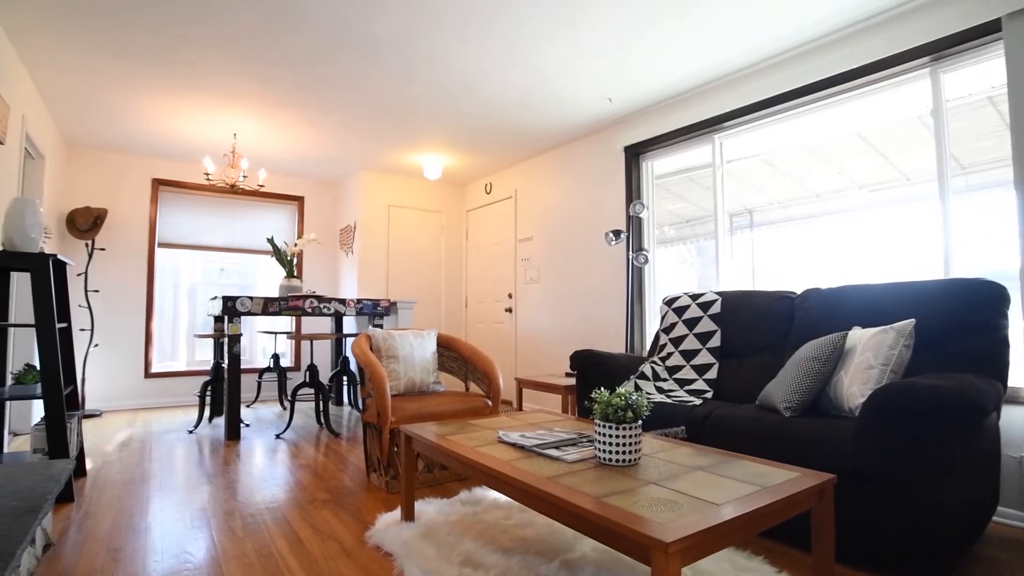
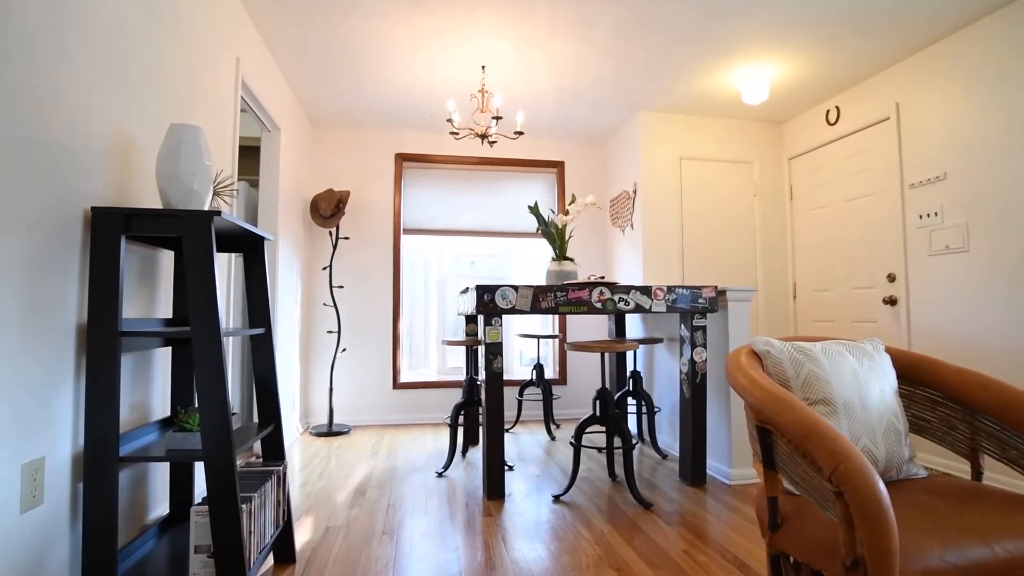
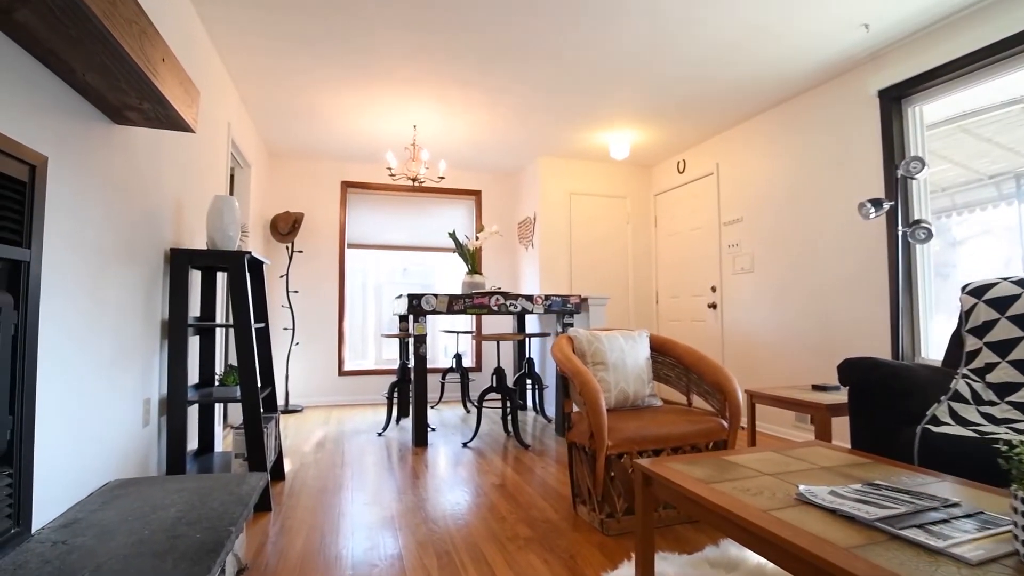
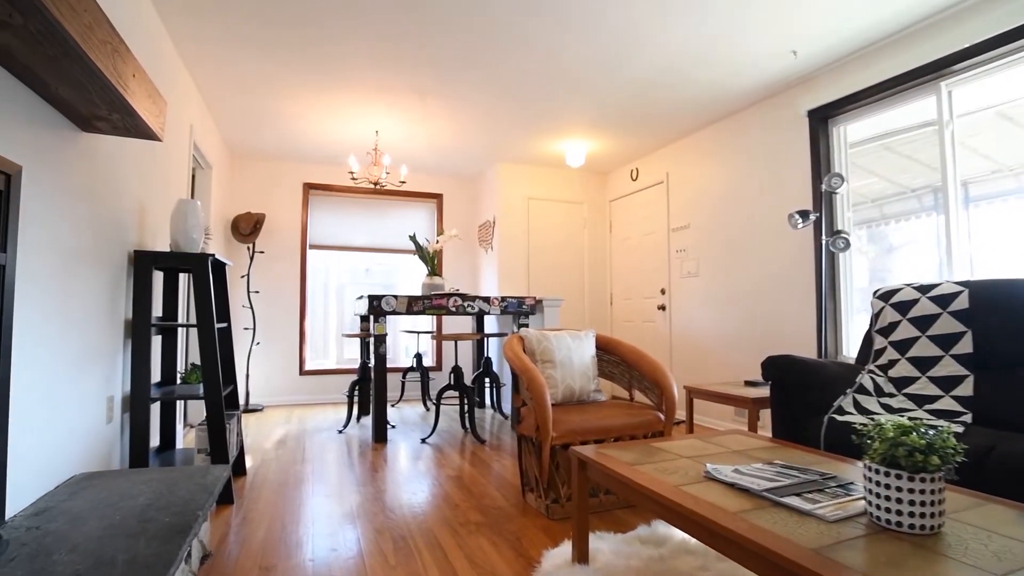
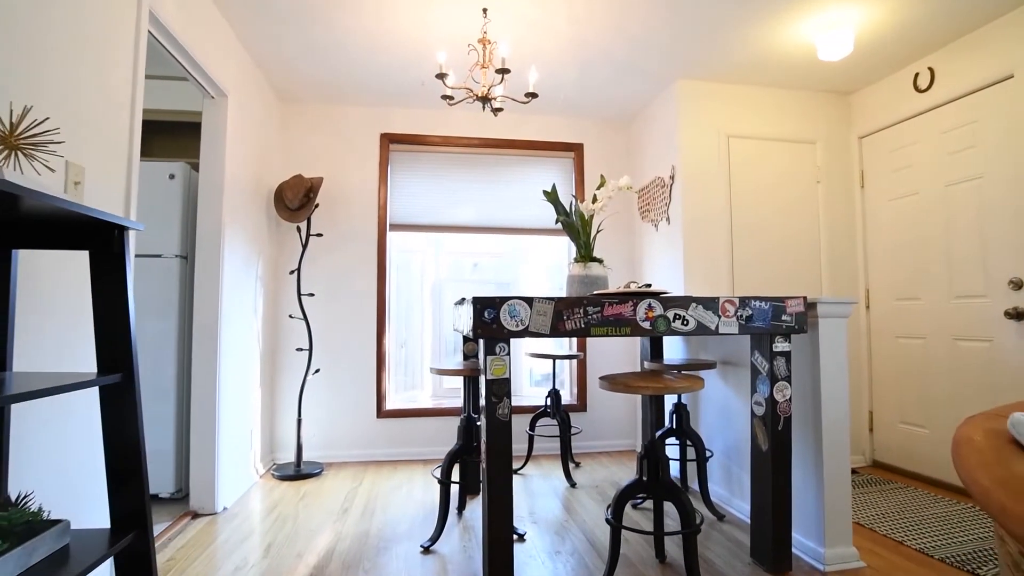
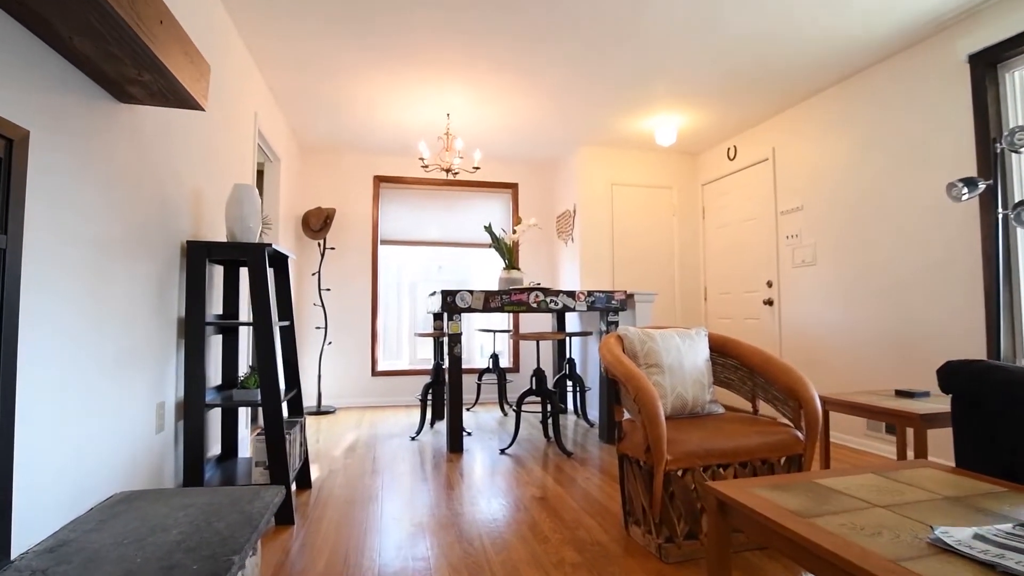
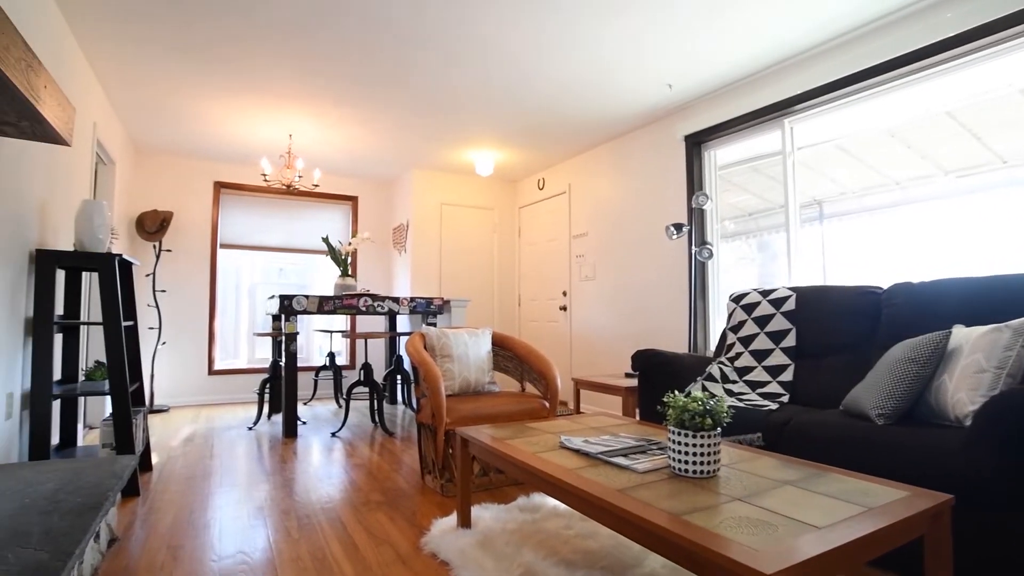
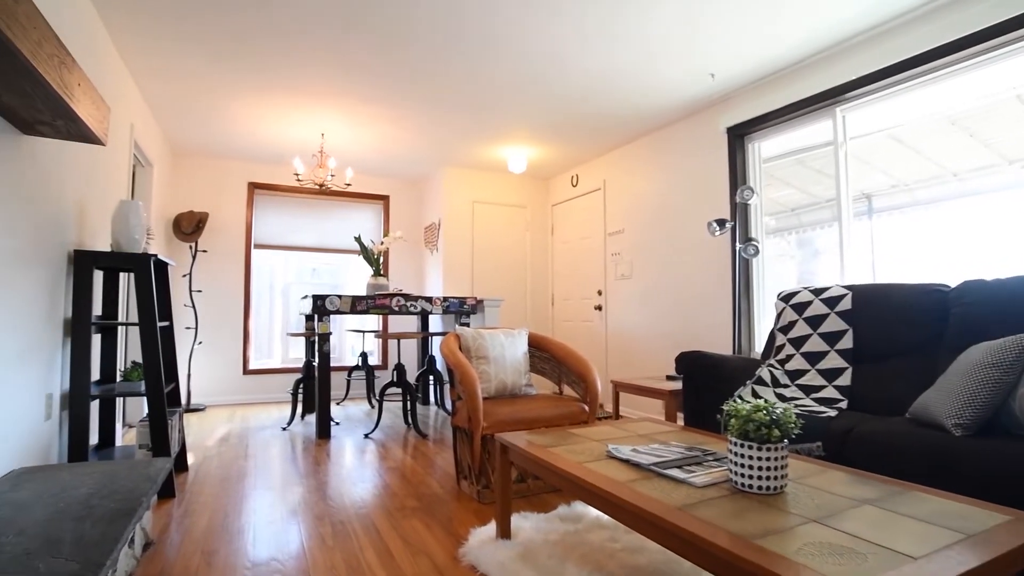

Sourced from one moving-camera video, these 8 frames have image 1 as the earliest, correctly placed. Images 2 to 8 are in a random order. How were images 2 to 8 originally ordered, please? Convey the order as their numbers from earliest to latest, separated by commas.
7, 8, 4, 3, 6, 2, 5
